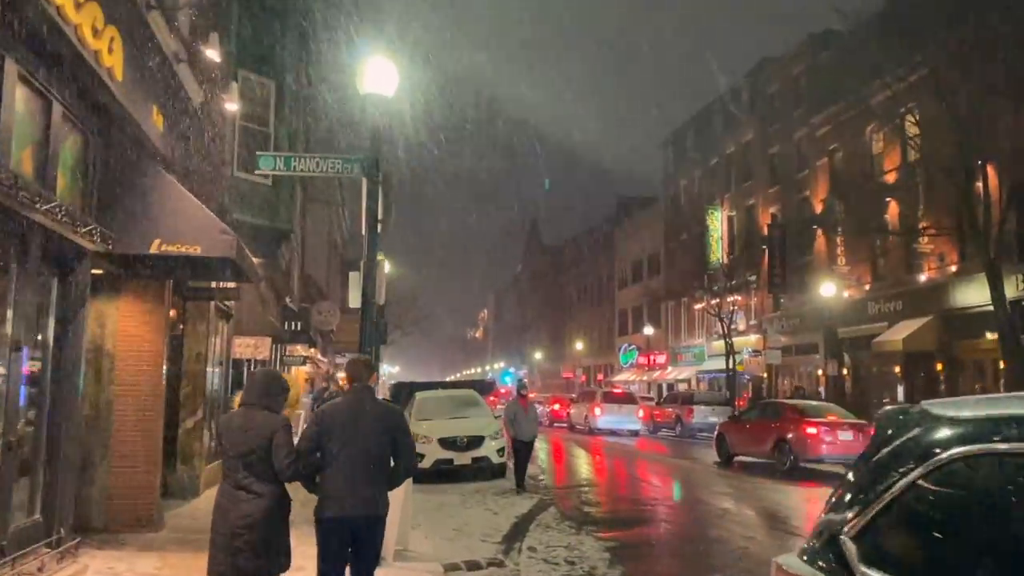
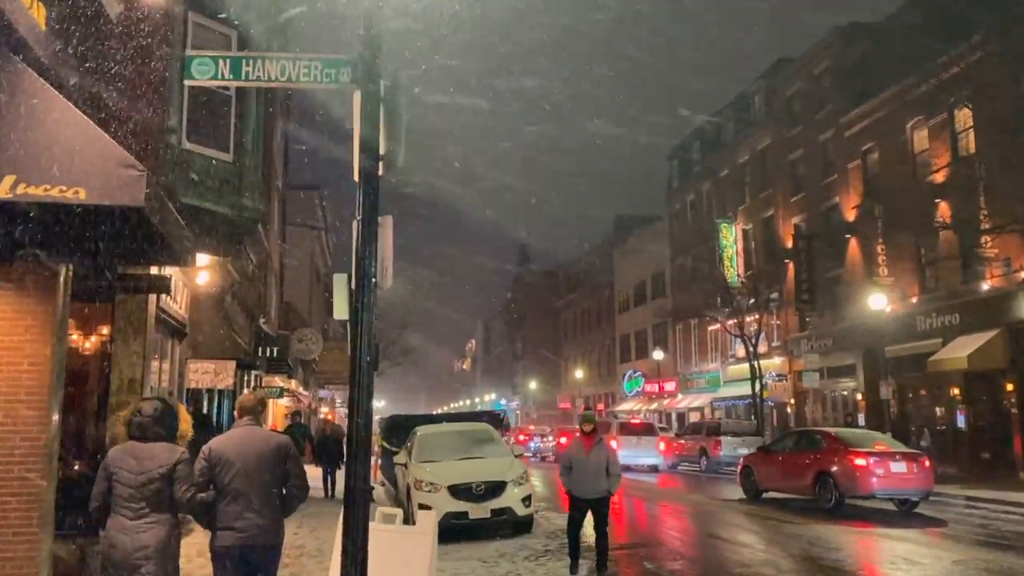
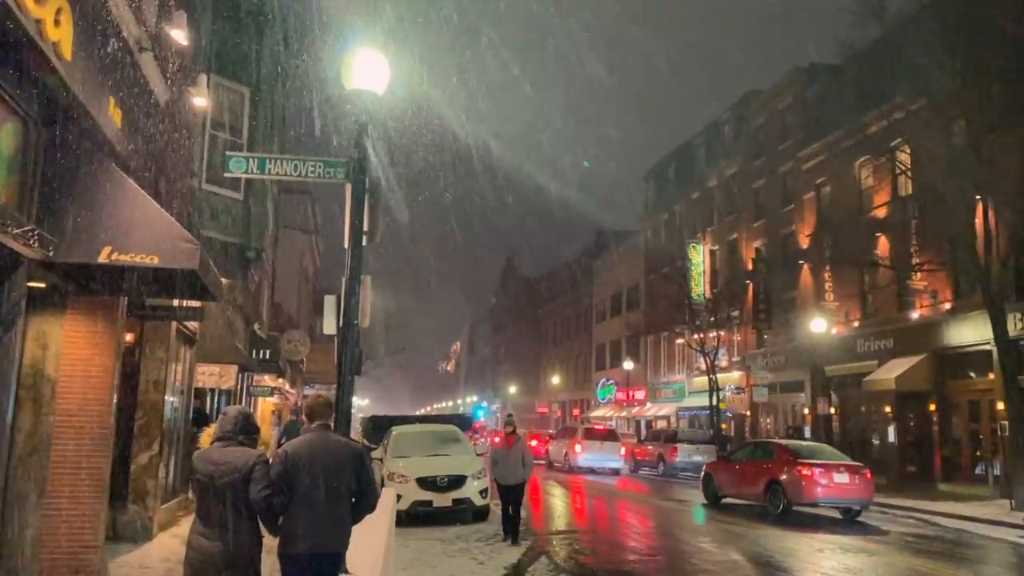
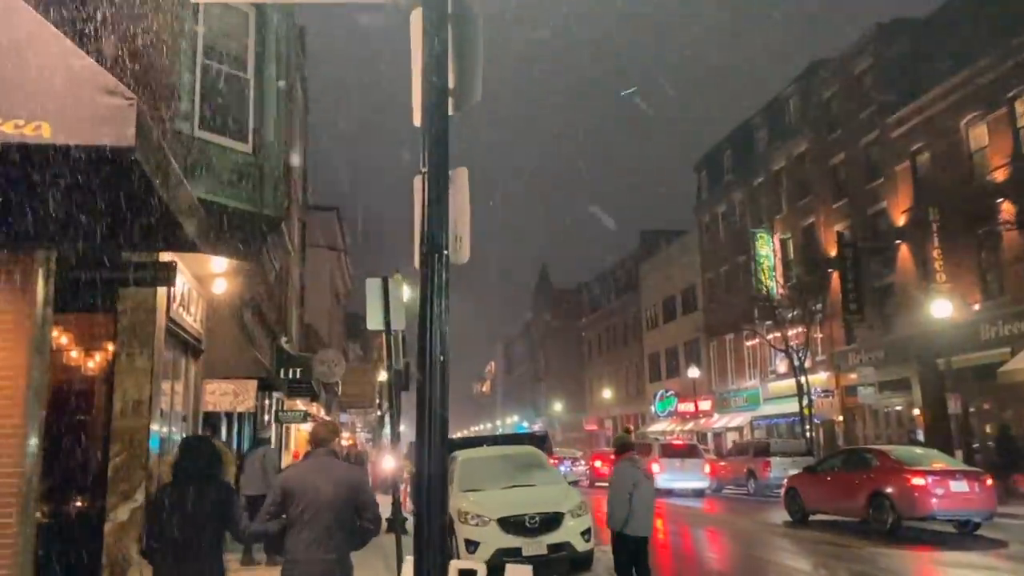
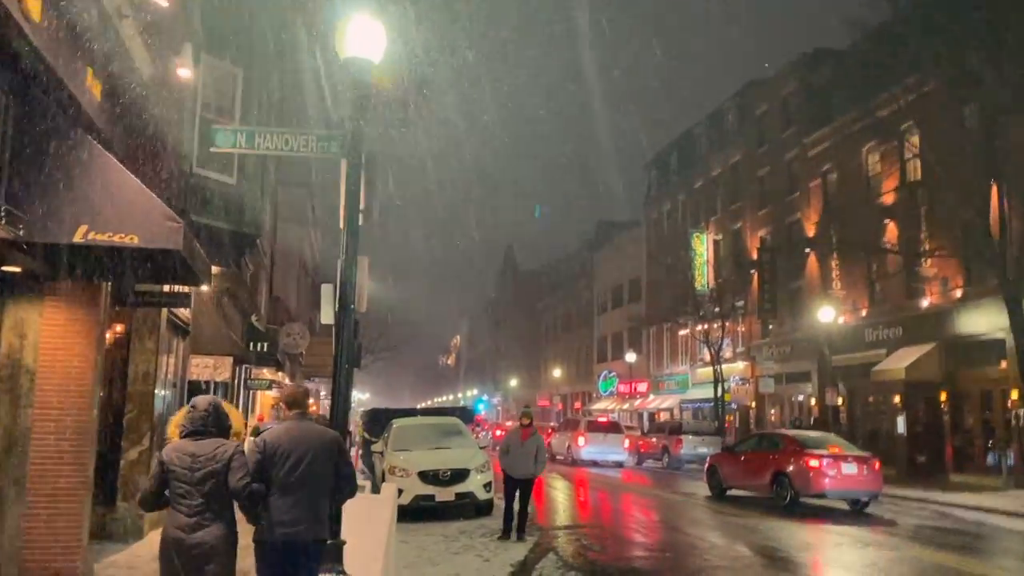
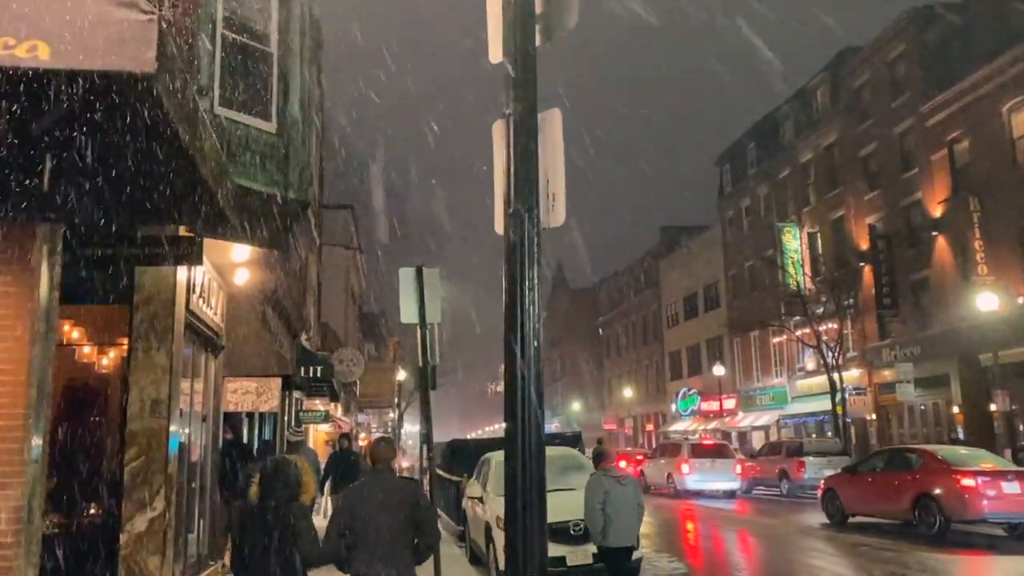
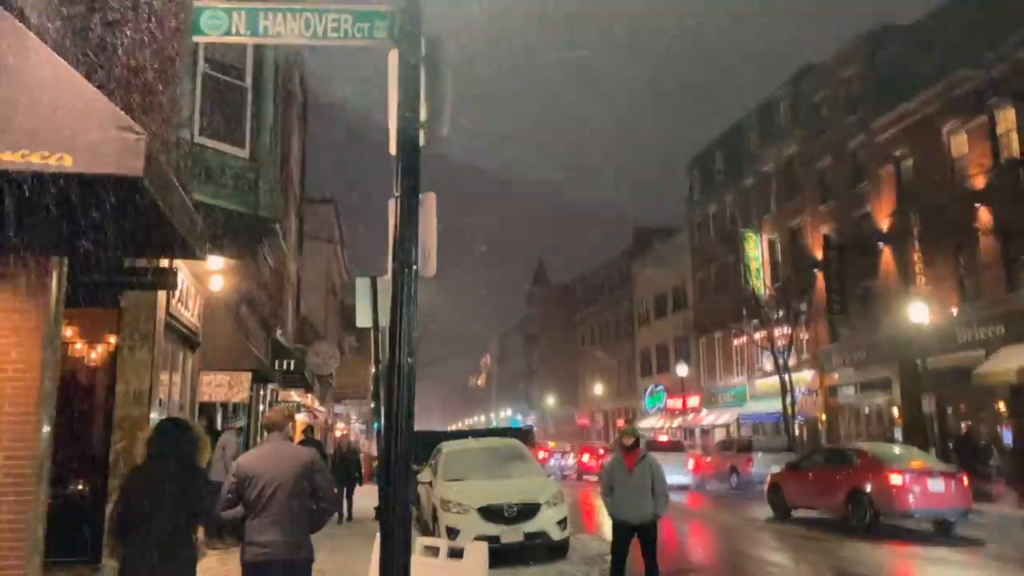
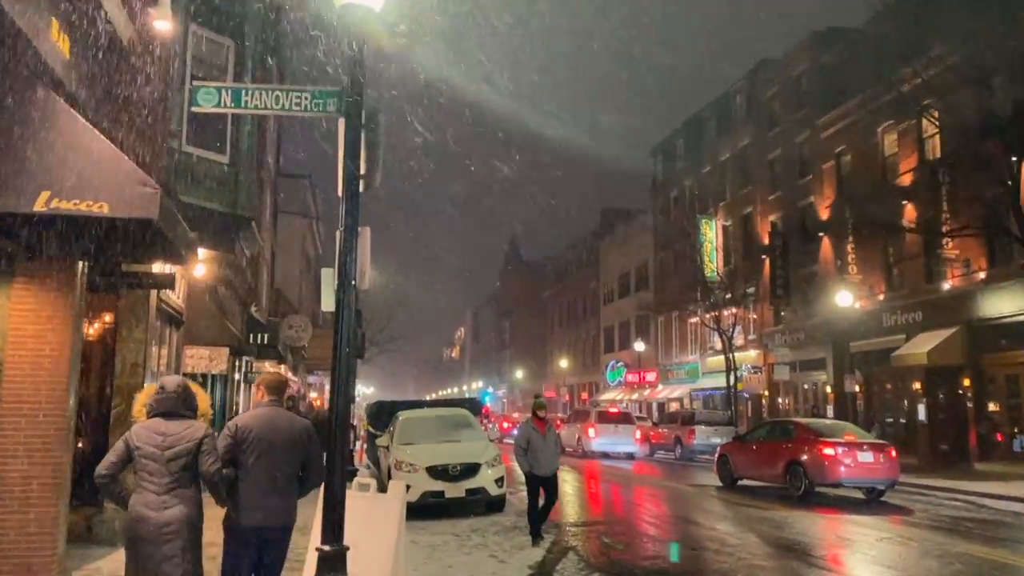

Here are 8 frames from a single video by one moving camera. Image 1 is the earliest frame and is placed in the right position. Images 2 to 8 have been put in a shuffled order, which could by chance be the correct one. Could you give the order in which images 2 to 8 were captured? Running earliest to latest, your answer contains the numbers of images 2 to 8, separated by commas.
3, 5, 8, 2, 7, 4, 6
